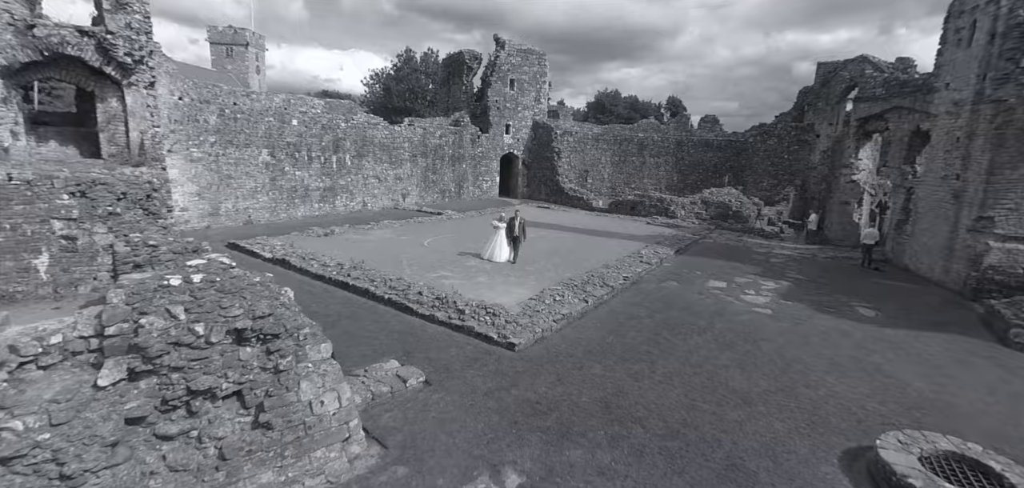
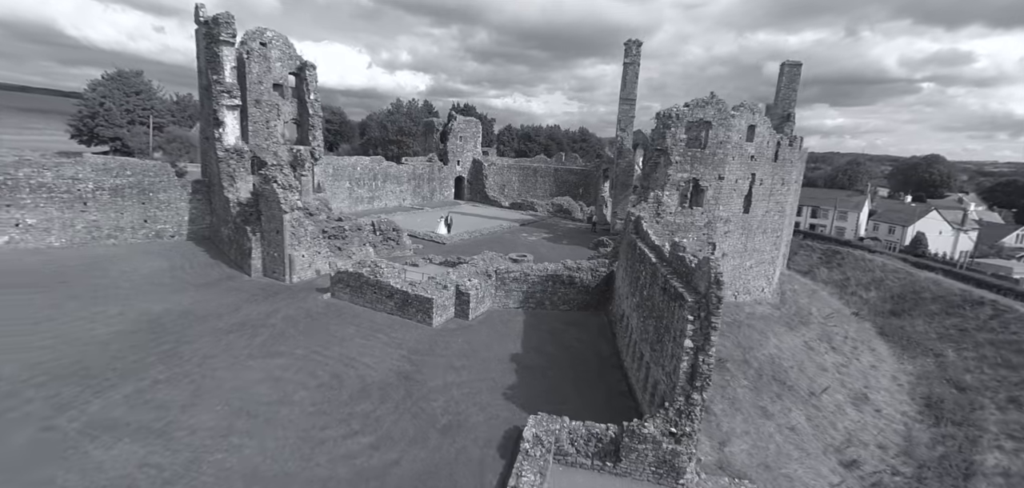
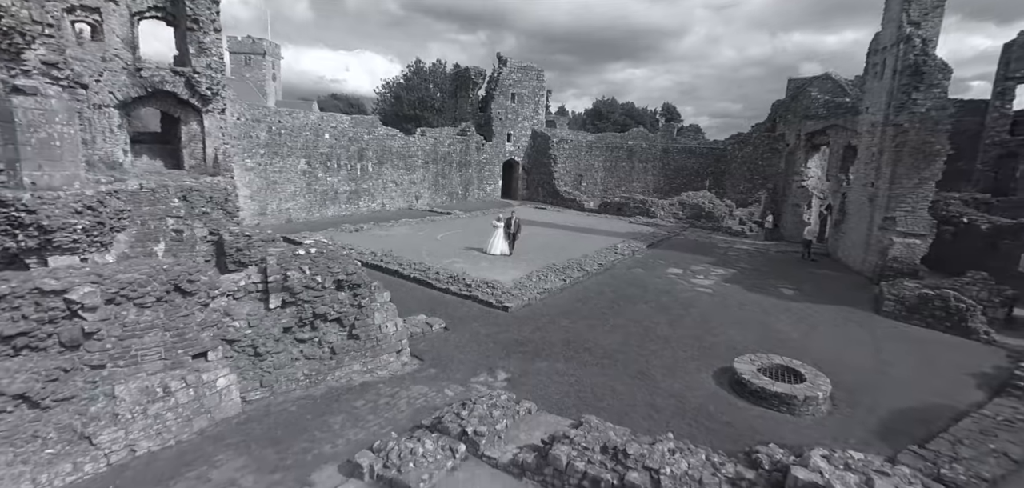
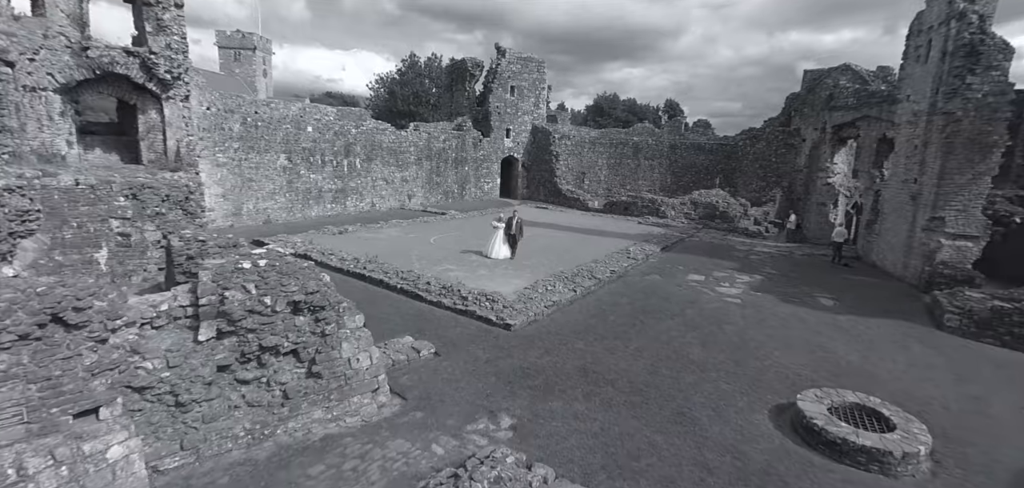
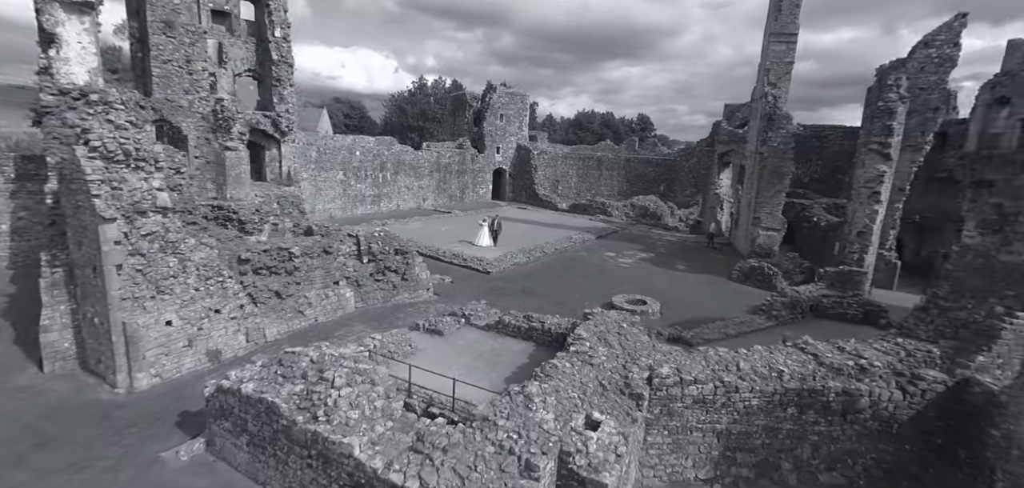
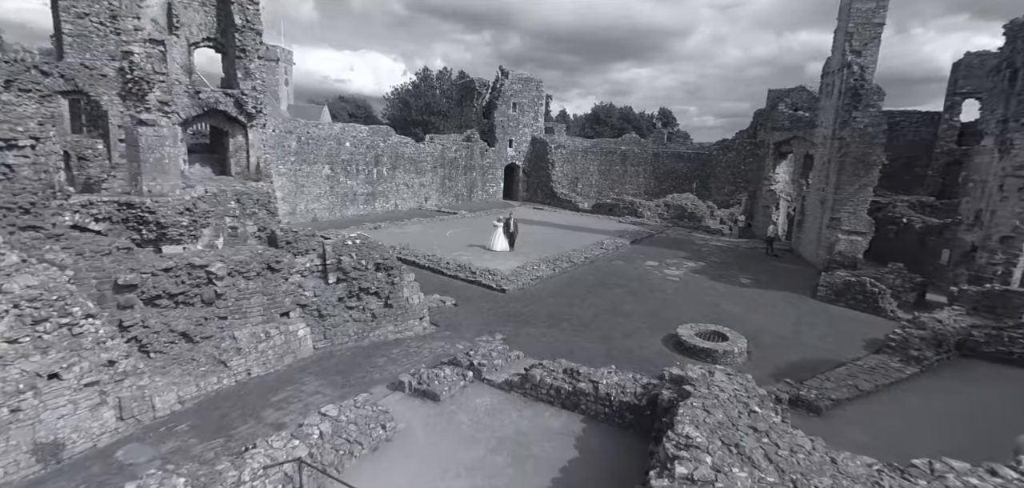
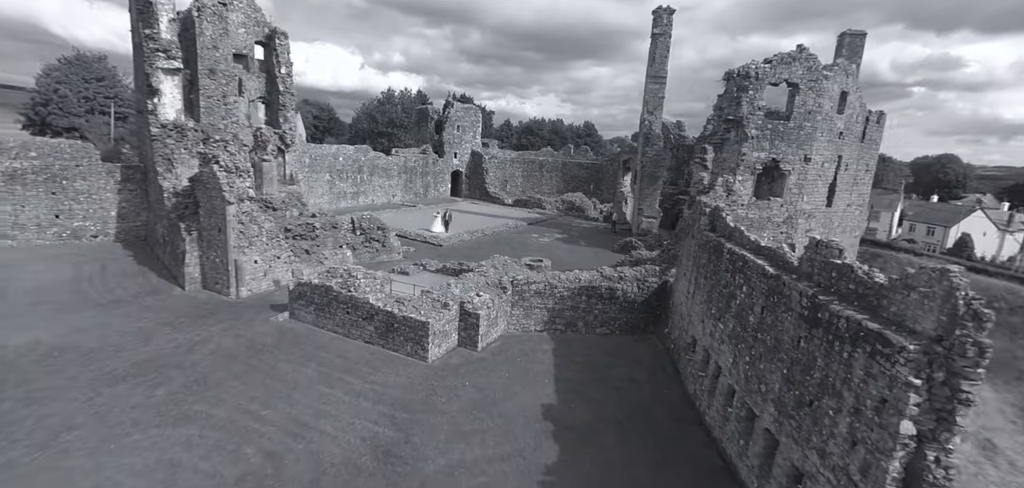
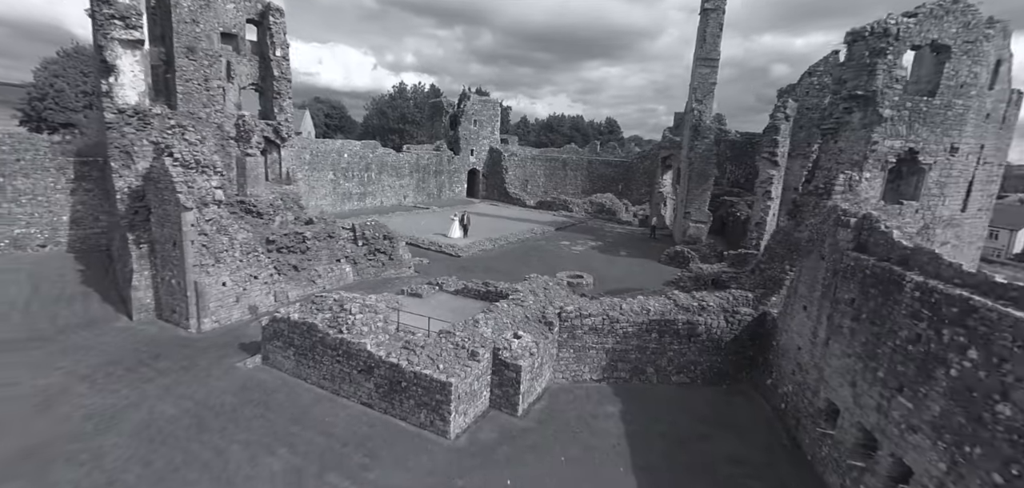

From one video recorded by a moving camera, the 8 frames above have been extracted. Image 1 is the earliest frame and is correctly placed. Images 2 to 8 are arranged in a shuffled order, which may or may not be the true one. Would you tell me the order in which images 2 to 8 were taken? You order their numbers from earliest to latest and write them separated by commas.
4, 3, 6, 5, 8, 7, 2
